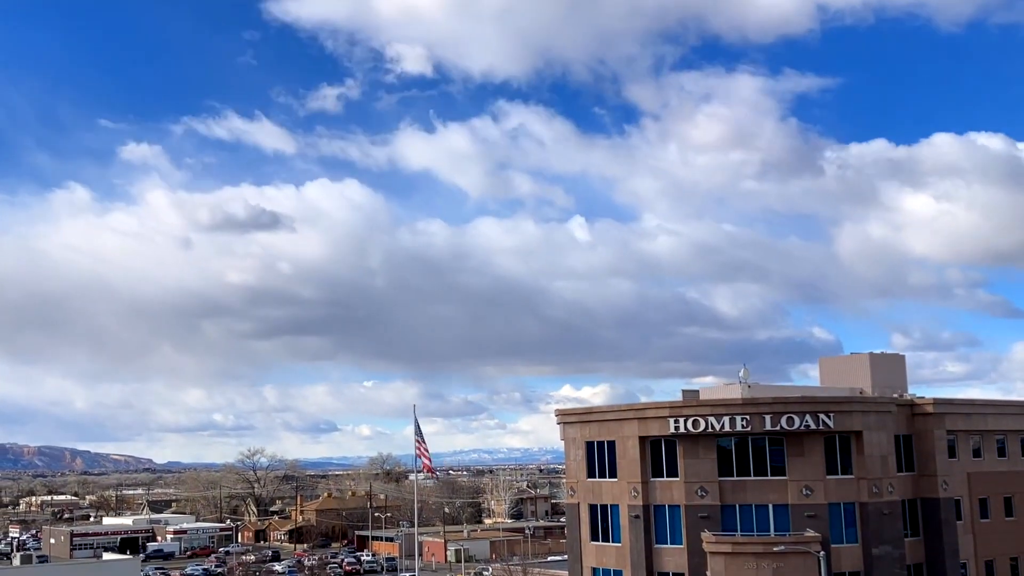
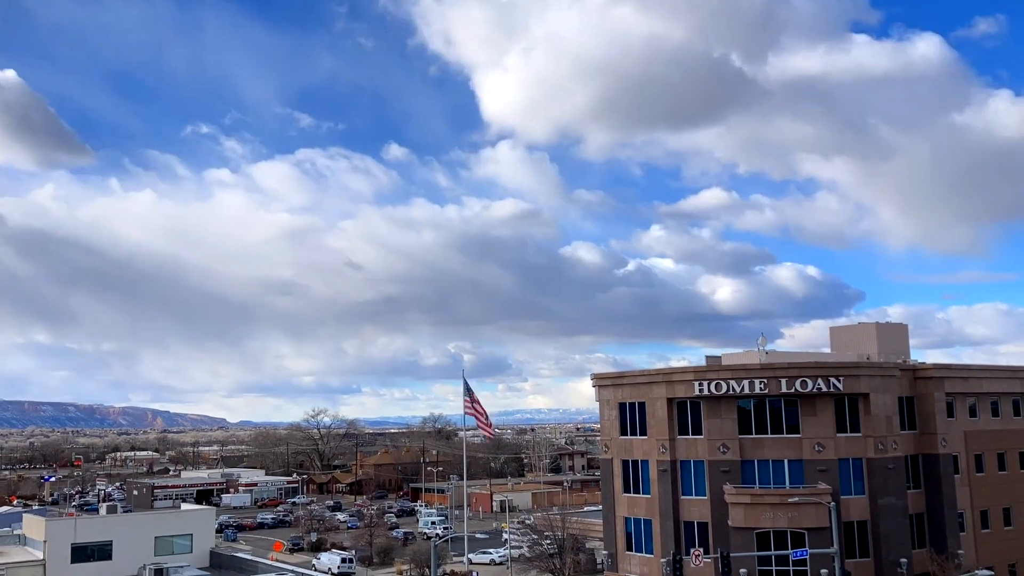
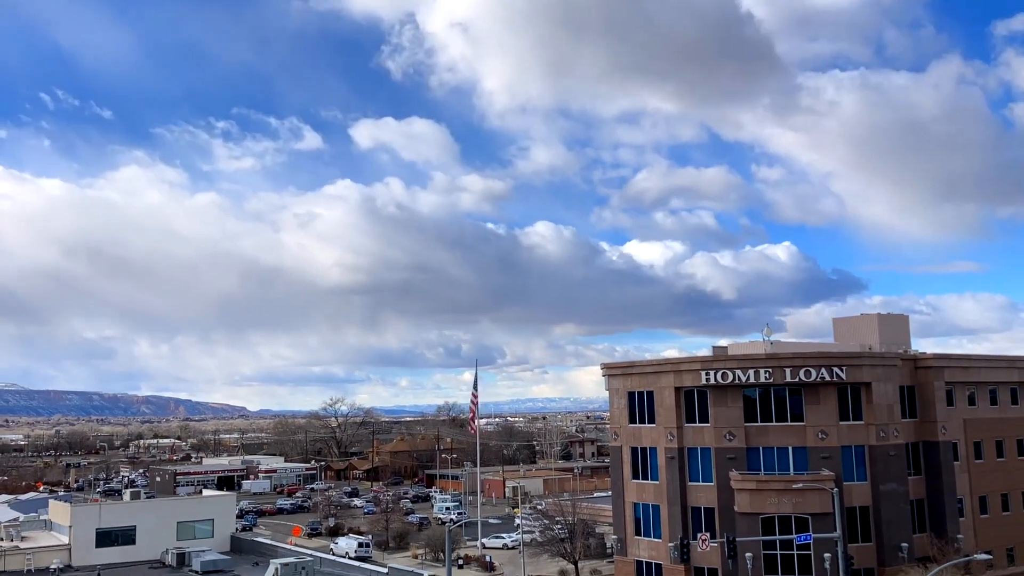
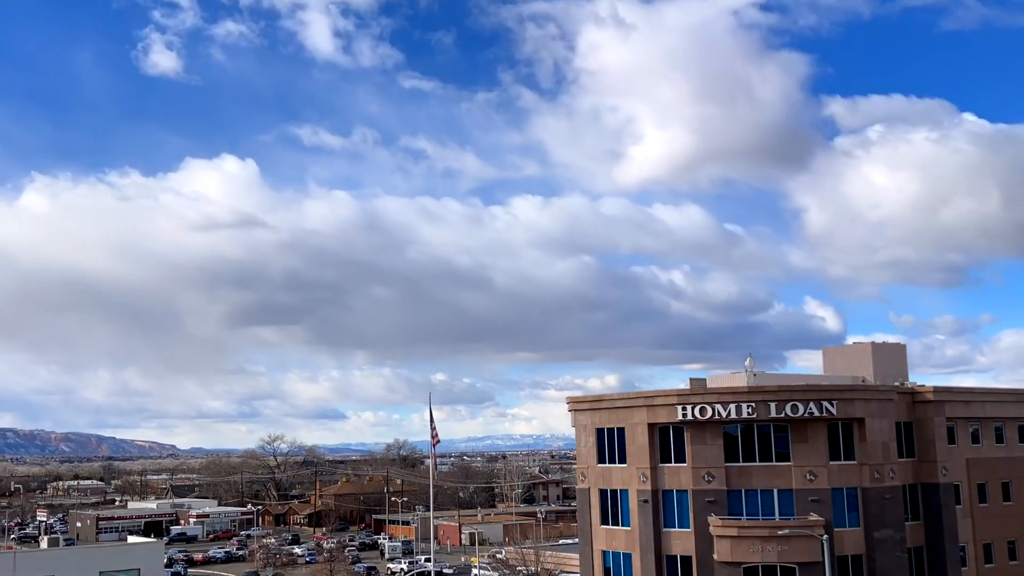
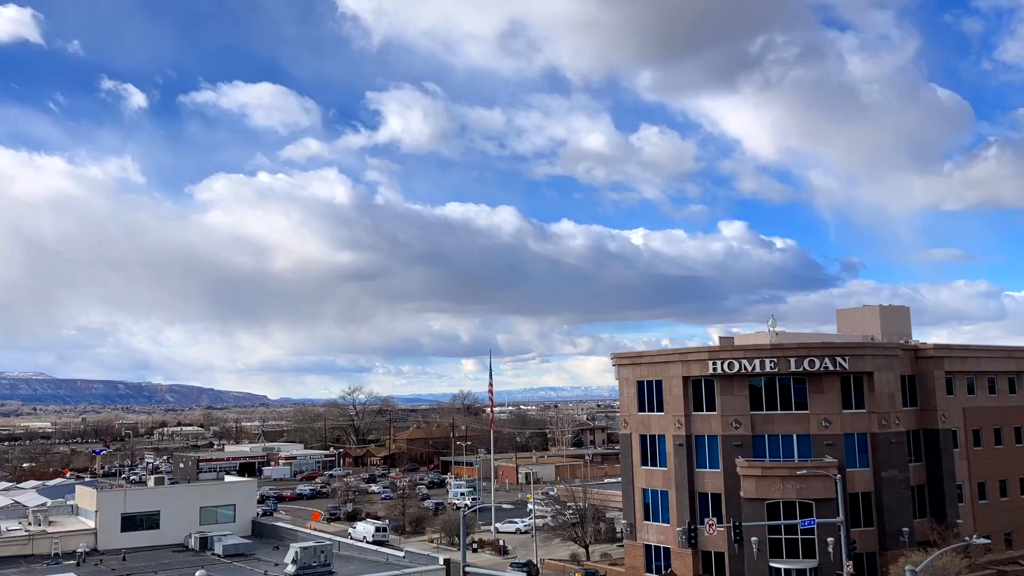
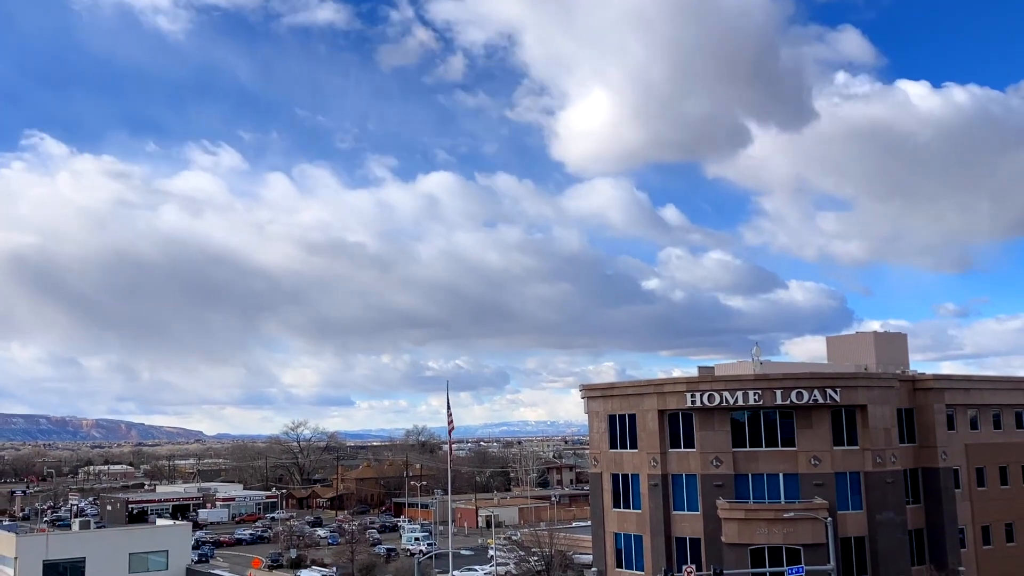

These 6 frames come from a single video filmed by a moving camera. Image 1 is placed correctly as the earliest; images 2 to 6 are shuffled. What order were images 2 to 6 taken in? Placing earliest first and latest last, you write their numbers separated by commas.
4, 6, 2, 3, 5
